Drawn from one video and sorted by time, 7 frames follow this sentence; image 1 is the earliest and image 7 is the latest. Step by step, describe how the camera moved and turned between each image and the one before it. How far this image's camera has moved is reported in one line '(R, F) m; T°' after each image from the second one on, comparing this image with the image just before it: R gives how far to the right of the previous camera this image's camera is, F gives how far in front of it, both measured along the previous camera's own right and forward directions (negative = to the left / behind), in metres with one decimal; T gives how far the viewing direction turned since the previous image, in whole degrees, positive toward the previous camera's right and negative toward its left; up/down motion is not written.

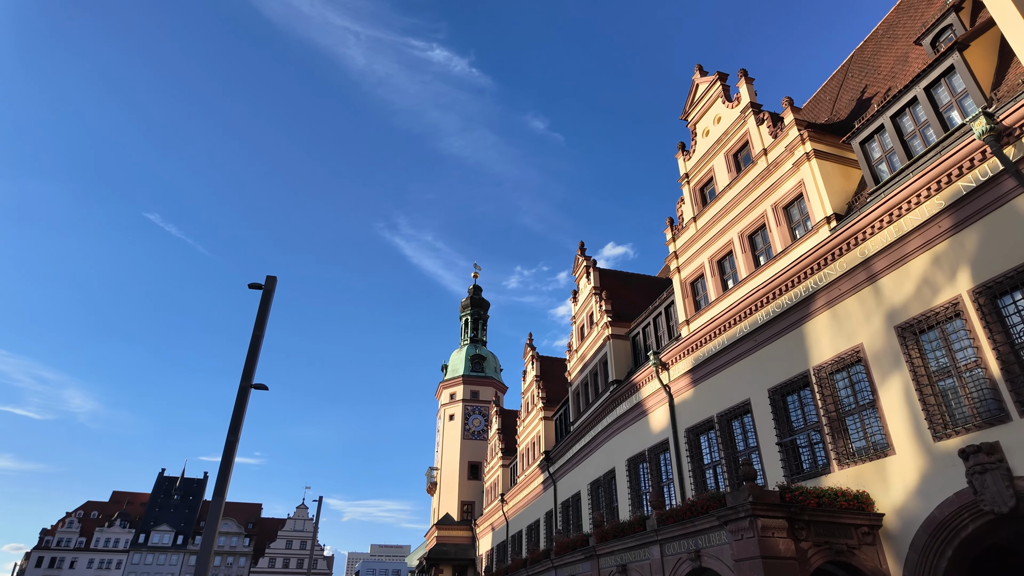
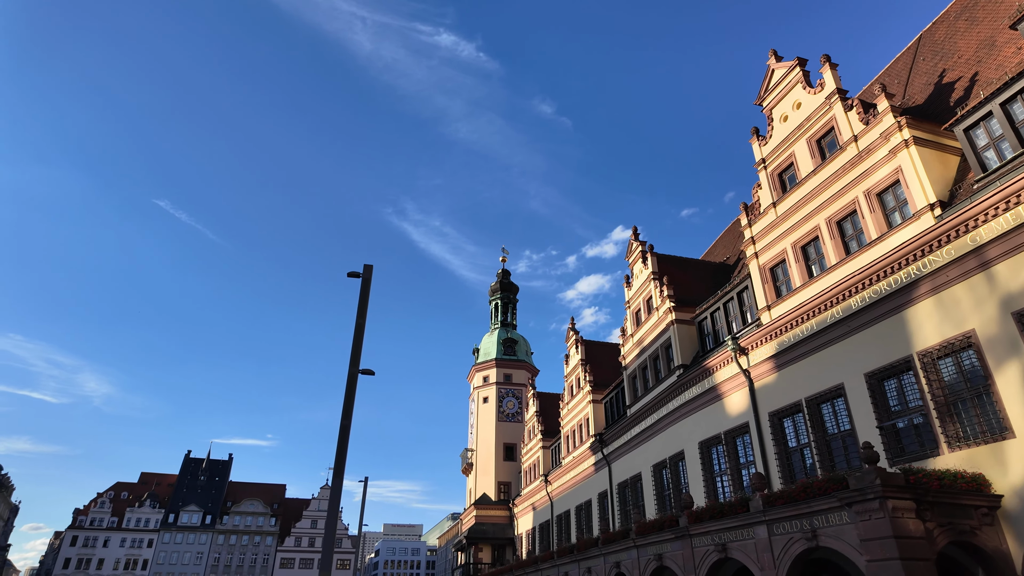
(-2.6, -0.3) m; -1°
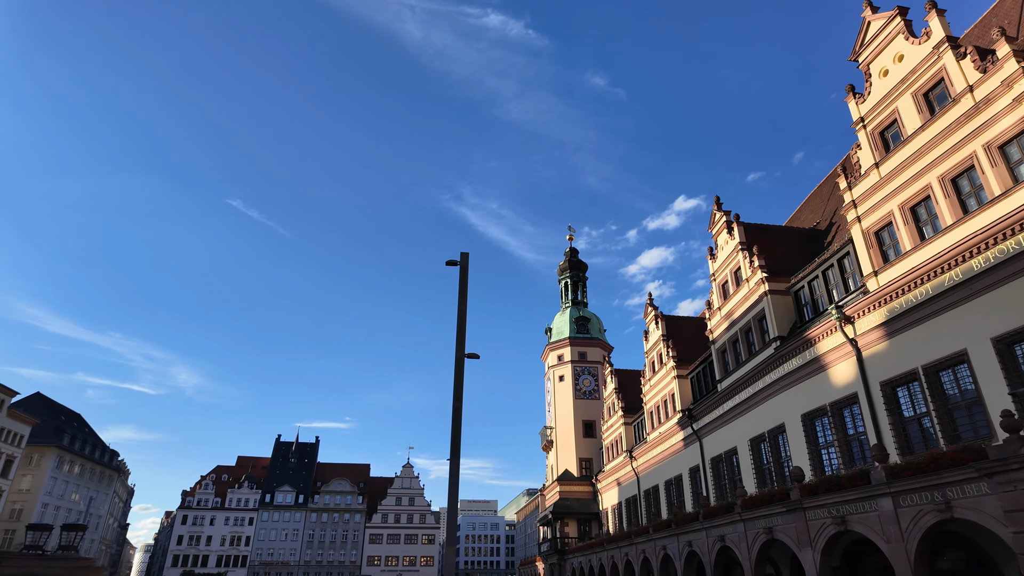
(-1.1, -0.3) m; -6°
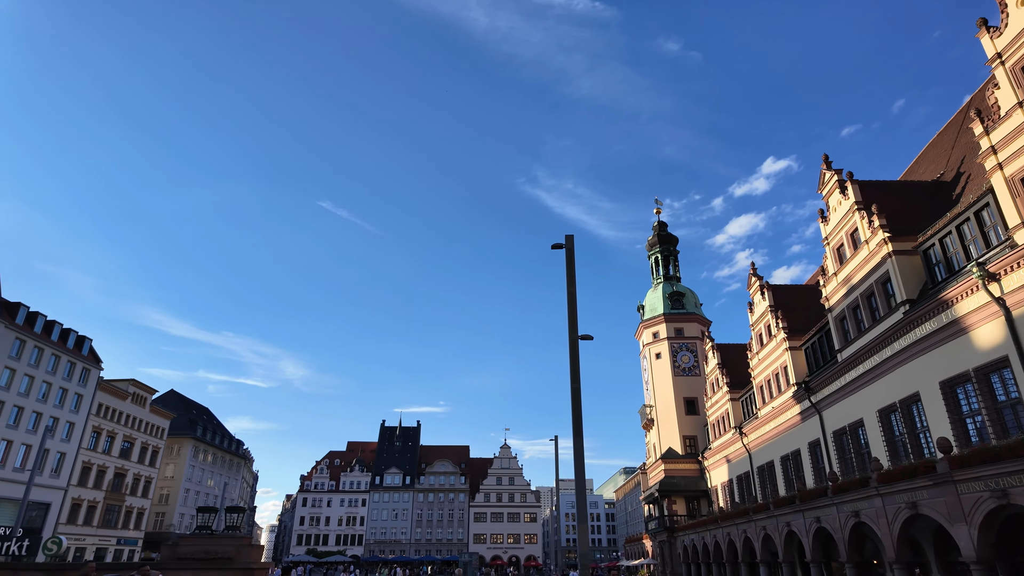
(-0.8, -0.1) m; -8°
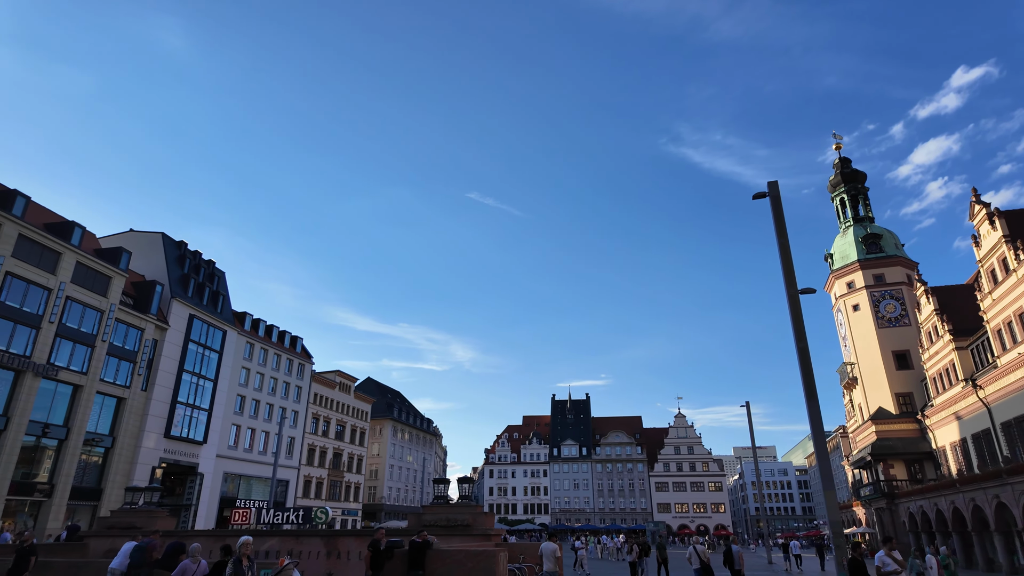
(-1.4, 0.0) m; -15°
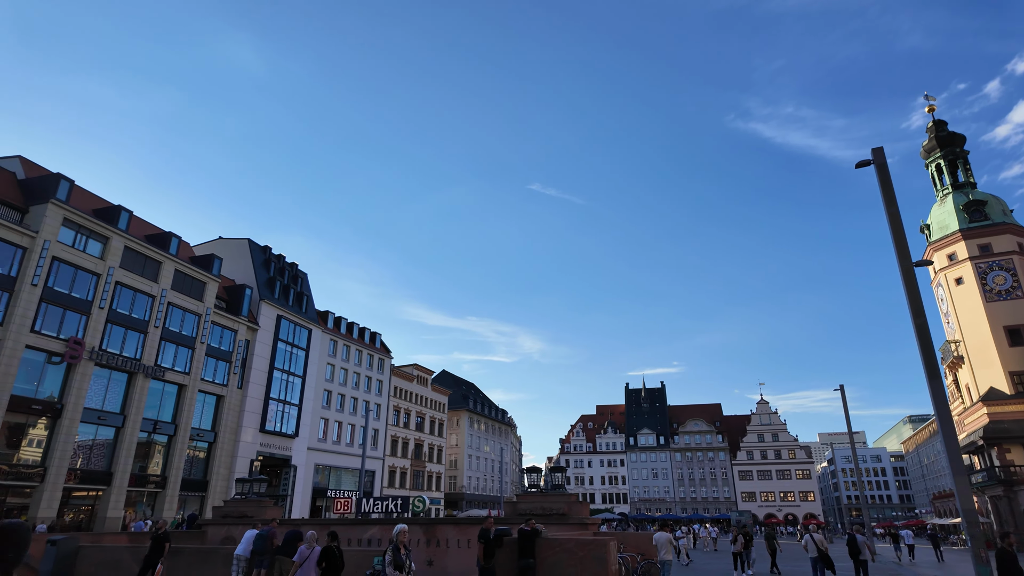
(-0.7, +0.1) m; -6°
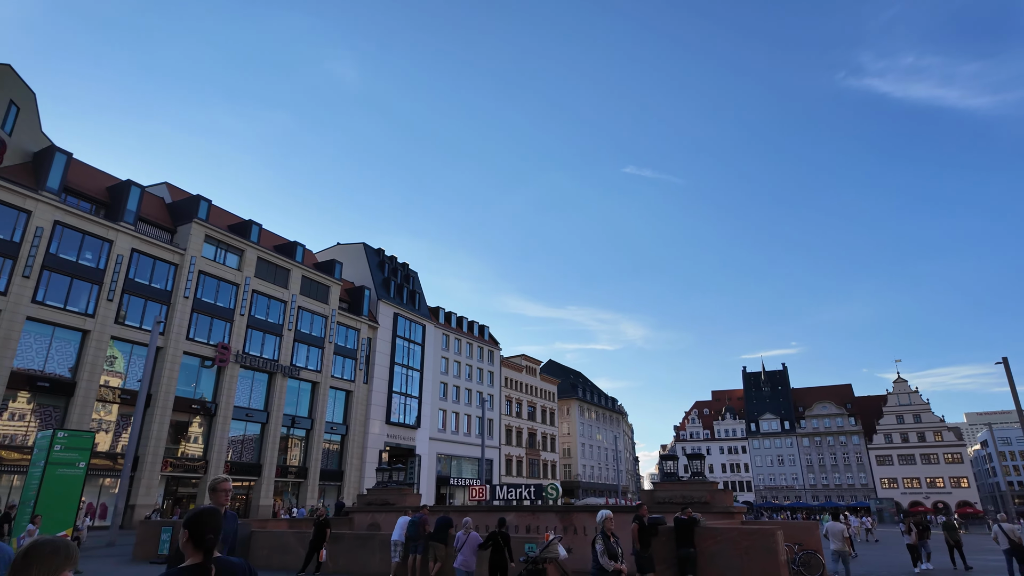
(-0.8, +0.2) m; -10°
